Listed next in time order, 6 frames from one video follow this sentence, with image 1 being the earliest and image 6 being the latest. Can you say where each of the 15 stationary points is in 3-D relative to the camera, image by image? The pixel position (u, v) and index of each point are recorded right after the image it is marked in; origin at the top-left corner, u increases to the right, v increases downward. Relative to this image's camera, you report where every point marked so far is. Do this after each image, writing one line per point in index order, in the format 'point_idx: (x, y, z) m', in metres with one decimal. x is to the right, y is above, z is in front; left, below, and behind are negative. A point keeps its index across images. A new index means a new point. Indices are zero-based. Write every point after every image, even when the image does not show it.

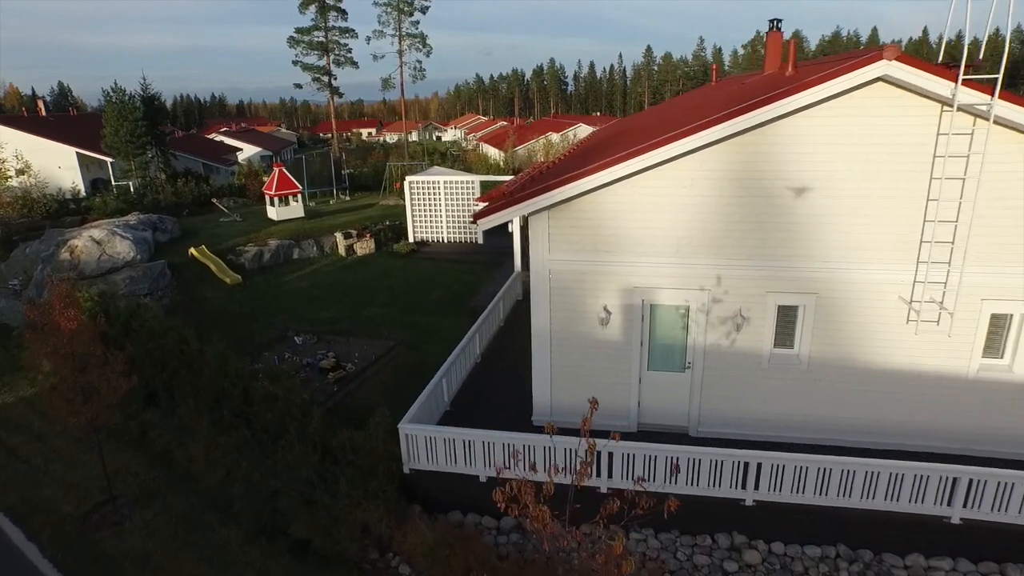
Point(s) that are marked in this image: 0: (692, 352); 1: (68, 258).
0: (+2.4, -0.9, +8.5) m
1: (-10.8, +0.7, +15.3) m
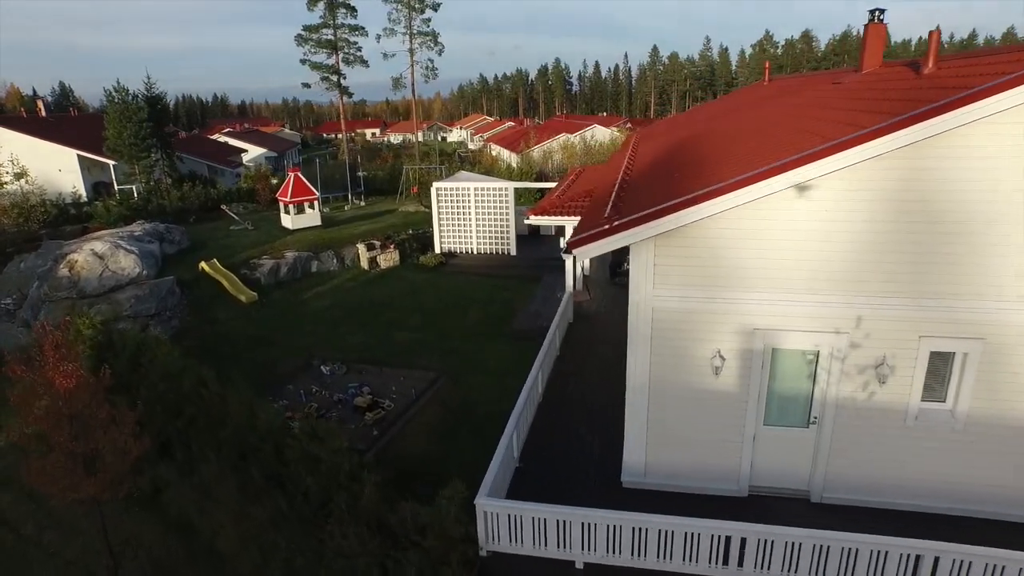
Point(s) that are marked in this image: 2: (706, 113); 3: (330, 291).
0: (+3.4, -1.3, +7.0) m
1: (-9.7, +0.3, +13.8) m
2: (+4.9, +4.1, +15.5) m
3: (-4.6, -0.1, +16.0) m
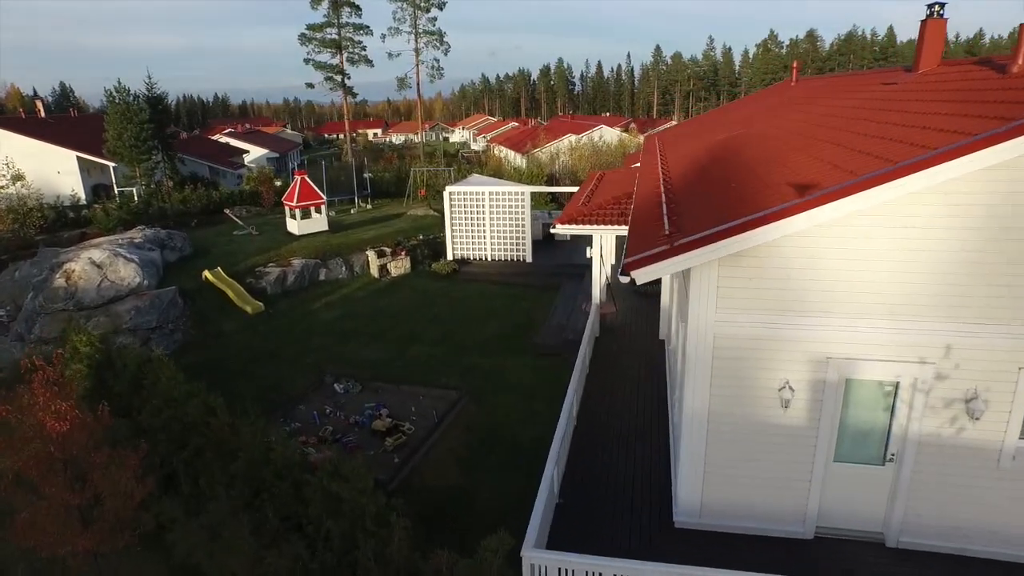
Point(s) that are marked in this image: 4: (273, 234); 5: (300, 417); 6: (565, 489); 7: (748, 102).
0: (+3.9, -1.5, +6.3) m
1: (-9.3, 0.0, +13.1) m
2: (+5.3, +3.9, +14.7) m
3: (-4.2, -0.3, +15.3) m
4: (-7.6, +1.7, +20.0) m
5: (-3.4, -2.1, +10.3) m
6: (+0.6, -2.4, +7.6) m
7: (+6.6, +5.1, +17.6) m
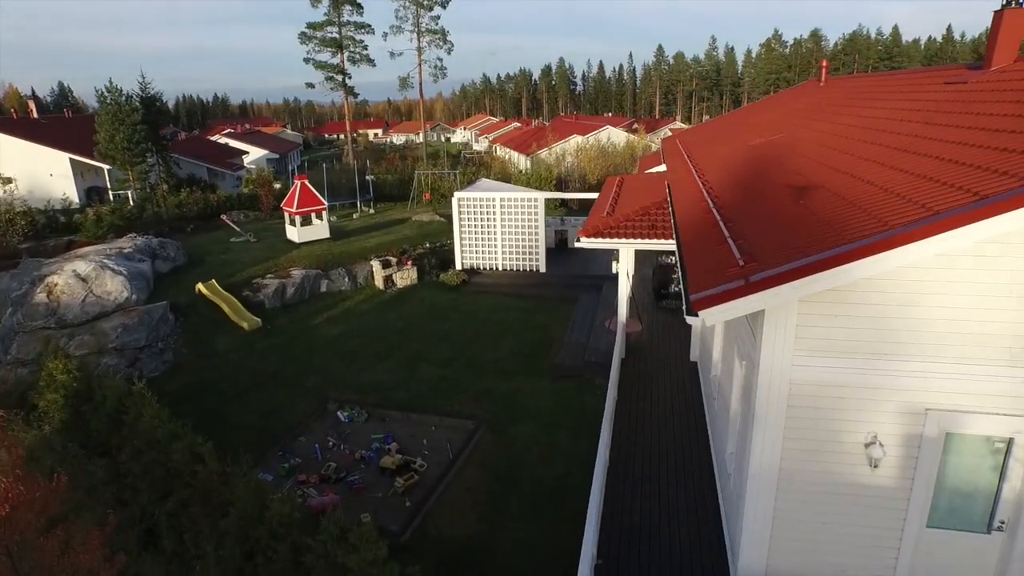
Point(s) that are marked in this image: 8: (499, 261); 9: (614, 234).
0: (+4.2, -1.8, +5.3) m
1: (-9.0, -0.3, +12.1) m
2: (+5.6, +3.6, +13.8) m
3: (-3.8, -0.6, +14.4) m
4: (-7.2, +1.4, +19.0) m
5: (-3.1, -2.4, +9.3) m
6: (+1.0, -2.7, +6.7) m
7: (+7.0, +4.8, +16.7) m
8: (-0.4, +0.7, +17.1) m
9: (+1.6, +0.9, +10.2) m
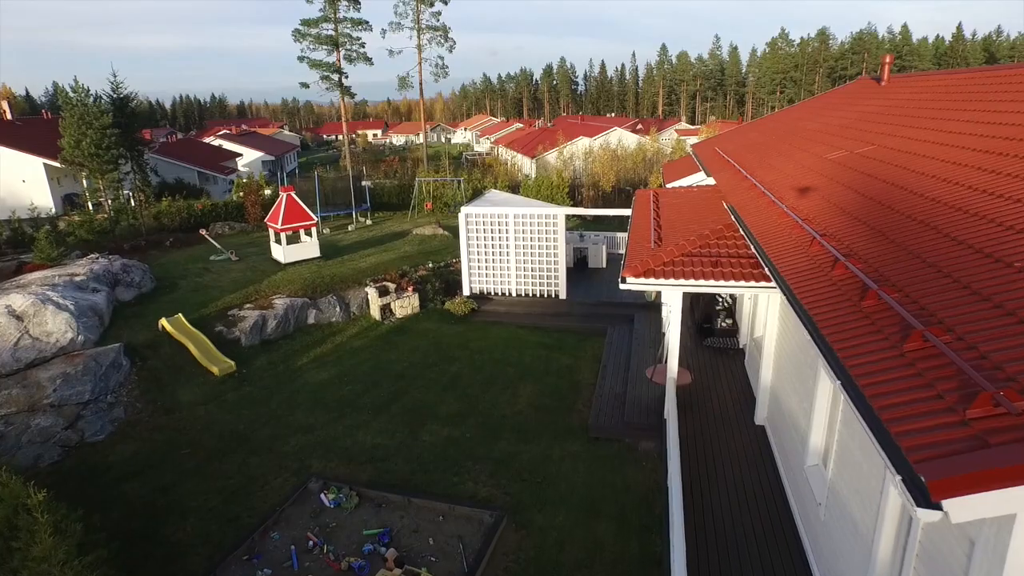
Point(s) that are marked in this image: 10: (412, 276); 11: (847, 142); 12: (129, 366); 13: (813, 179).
0: (+4.6, -2.5, +3.2) m
1: (-8.6, -0.9, +10.0) m
2: (+6.0, +2.9, +11.7) m
3: (-3.5, -1.3, +12.3) m
4: (-6.9, +0.7, +16.9) m
5: (-2.8, -3.1, +7.2) m
6: (+1.3, -3.4, +4.6) m
7: (+7.3, +4.1, +14.6) m
8: (0.0, +0.1, +15.0) m
9: (+2.0, +0.2, +8.1) m
10: (-2.4, +0.3, +15.2) m
11: (+5.6, +2.6, +11.0) m
12: (-6.5, -1.3, +10.7) m
13: (+4.3, +1.8, +9.3) m
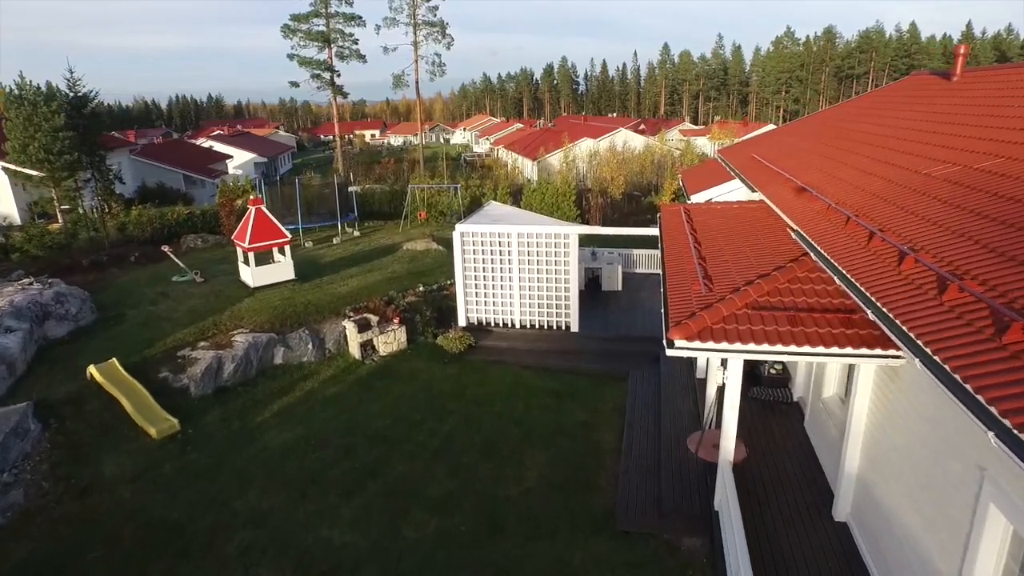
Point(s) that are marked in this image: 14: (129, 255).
0: (+4.6, -3.1, +1.1) m
1: (-8.5, -1.5, +7.9) m
2: (+6.1, +2.3, +9.6) m
3: (-3.4, -1.9, +10.1) m
4: (-6.8, +0.1, +14.8) m
5: (-2.7, -3.7, +5.1) m
6: (+1.4, -4.0, +2.5) m
7: (+7.4, +3.5, +12.5) m
8: (+0.1, -0.5, +12.9) m
9: (+2.1, -0.4, +6.0) m
10: (-2.3, -0.3, +13.1) m
11: (+5.7, +2.0, +8.9) m
12: (-6.4, -1.9, +8.6) m
13: (+4.3, +1.2, +7.2) m
14: (-11.0, +0.8, +18.1) m
